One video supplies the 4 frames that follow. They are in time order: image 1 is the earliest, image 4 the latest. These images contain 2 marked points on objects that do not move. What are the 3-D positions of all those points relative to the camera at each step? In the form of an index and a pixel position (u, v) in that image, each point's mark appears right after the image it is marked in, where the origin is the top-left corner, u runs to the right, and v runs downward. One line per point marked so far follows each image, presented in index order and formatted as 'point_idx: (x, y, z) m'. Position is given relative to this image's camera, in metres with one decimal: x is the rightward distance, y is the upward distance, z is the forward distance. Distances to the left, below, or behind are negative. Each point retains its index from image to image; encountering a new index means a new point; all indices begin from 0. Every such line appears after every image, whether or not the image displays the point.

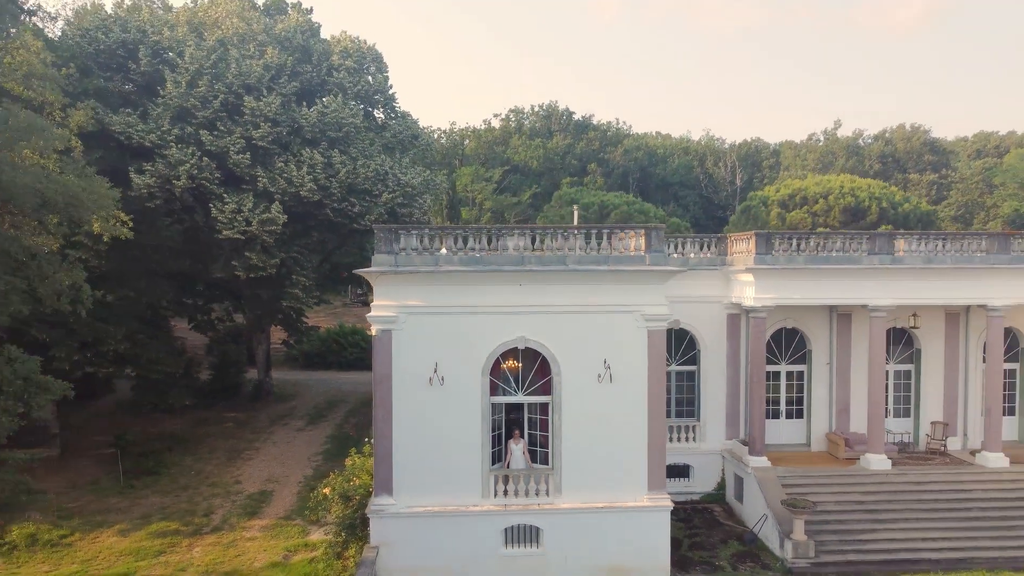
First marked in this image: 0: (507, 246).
0: (-0.1, +0.5, +10.7) m
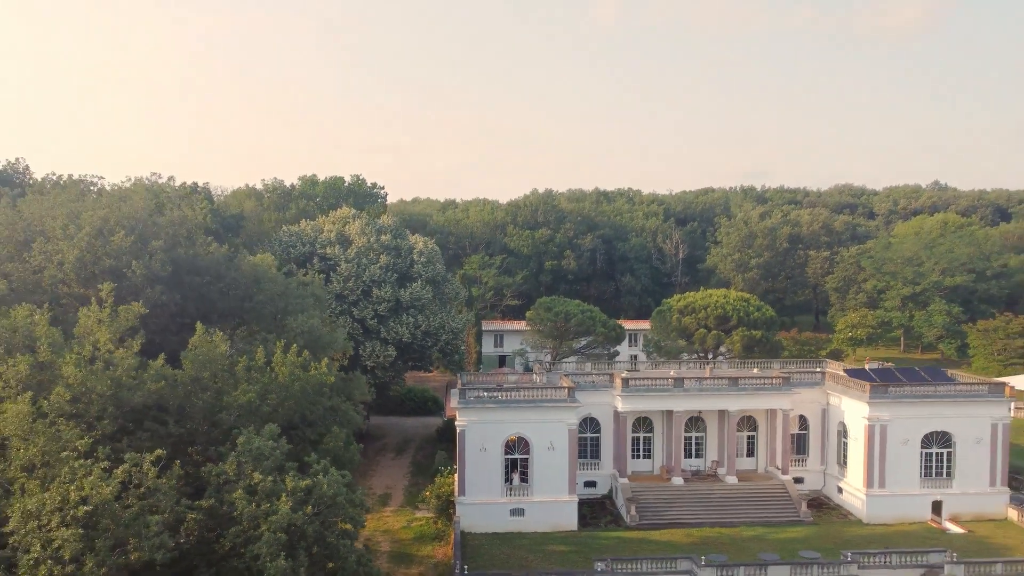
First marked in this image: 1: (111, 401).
0: (0.0, -3.4, +26.0) m
1: (-6.2, -1.9, +12.7) m
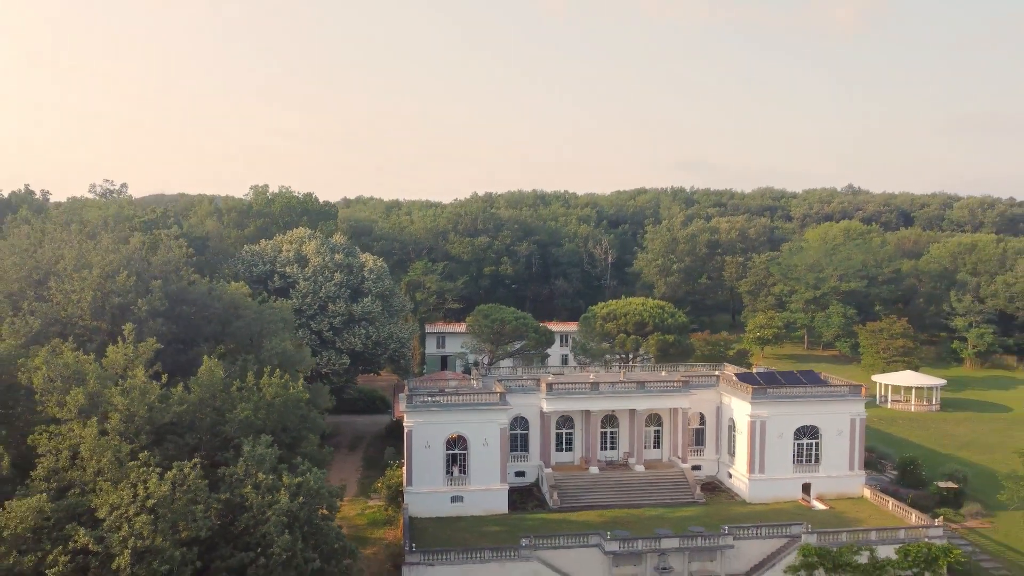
0: (-2.3, -4.2, +30.5) m
1: (-7.5, -2.9, +16.7) m
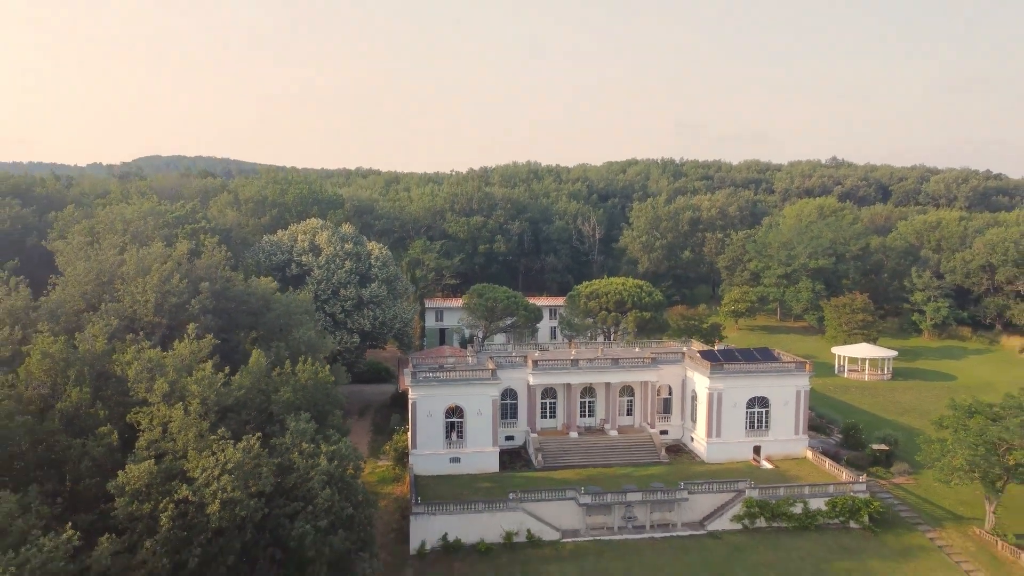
0: (-2.7, -3.8, +35.3) m
1: (-7.9, -3.2, +21.5) m
